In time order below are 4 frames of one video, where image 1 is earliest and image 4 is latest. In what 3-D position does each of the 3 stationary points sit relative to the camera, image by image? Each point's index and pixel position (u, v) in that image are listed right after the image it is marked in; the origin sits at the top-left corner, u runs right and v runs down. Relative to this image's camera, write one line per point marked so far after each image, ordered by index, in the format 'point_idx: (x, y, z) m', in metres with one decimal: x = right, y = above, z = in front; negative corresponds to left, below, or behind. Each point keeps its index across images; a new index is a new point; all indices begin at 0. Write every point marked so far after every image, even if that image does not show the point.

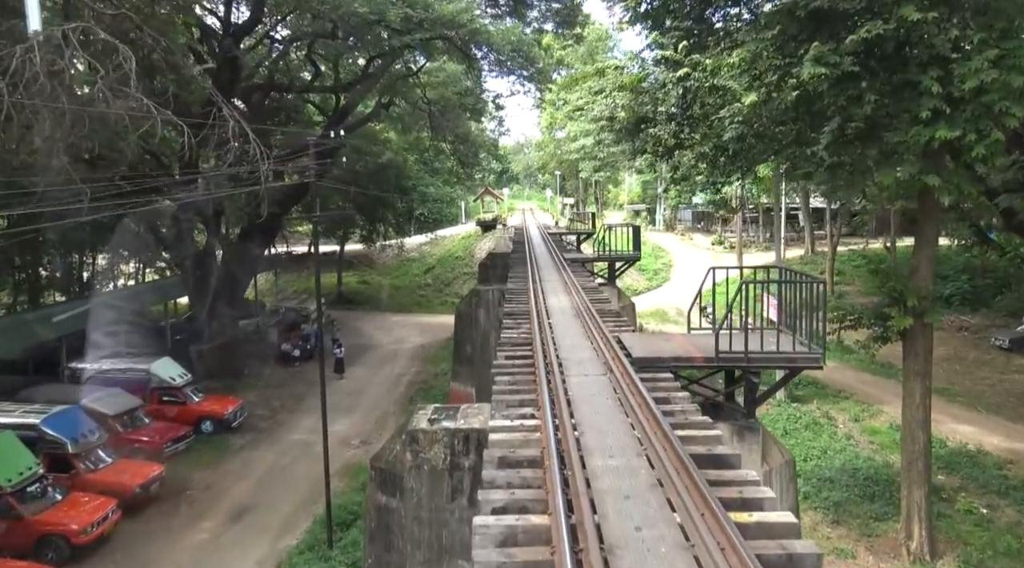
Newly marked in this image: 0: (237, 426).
0: (-6.7, -3.5, +16.3) m
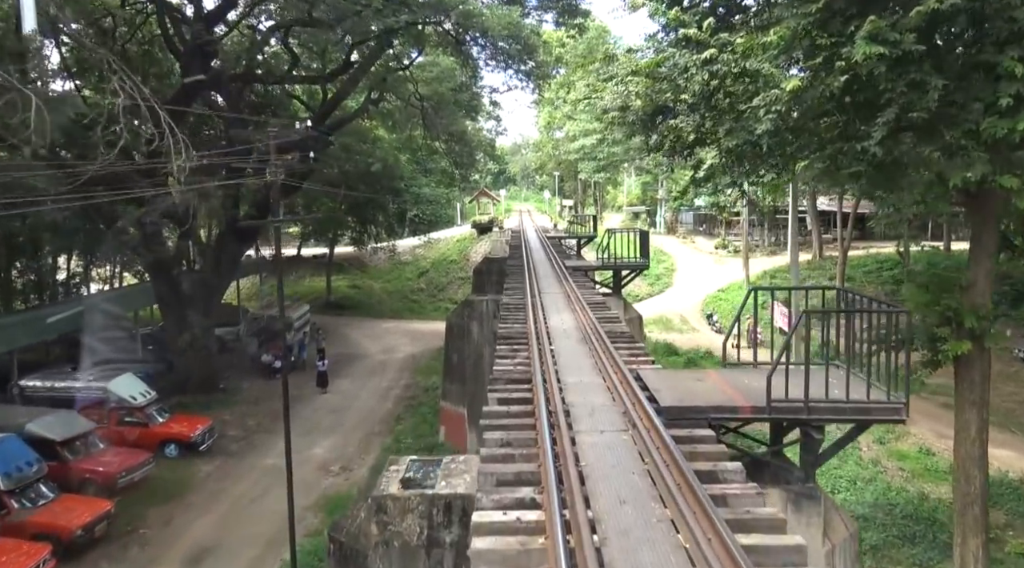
0: (-6.8, -3.7, +14.8) m
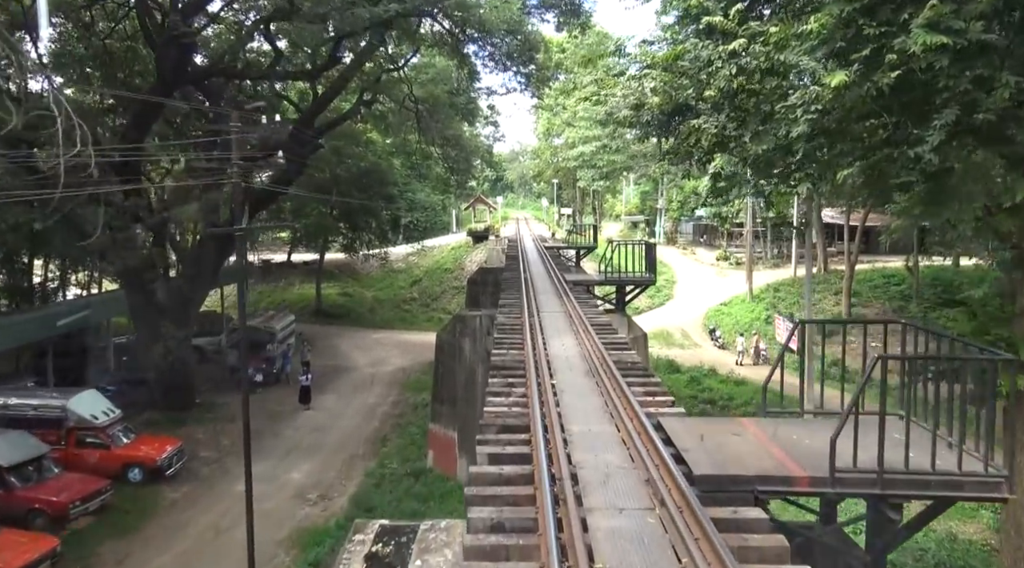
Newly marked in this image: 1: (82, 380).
0: (-7.0, -3.9, +13.7) m
1: (-12.6, -2.8, +19.4) m
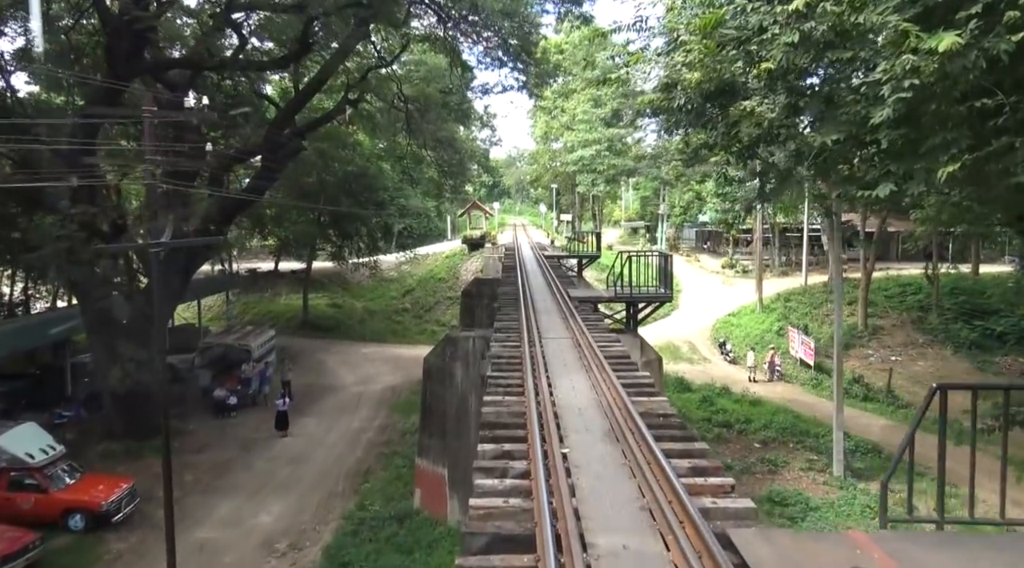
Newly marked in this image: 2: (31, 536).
0: (-7.0, -4.2, +12.0) m
1: (-12.6, -3.2, +17.7) m
2: (-7.5, -3.9, +10.3) m
